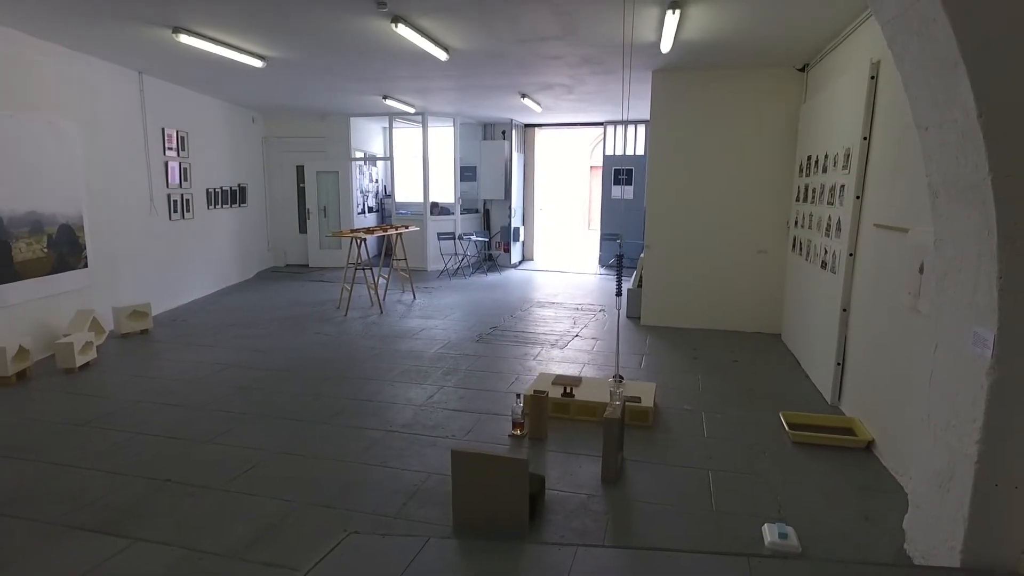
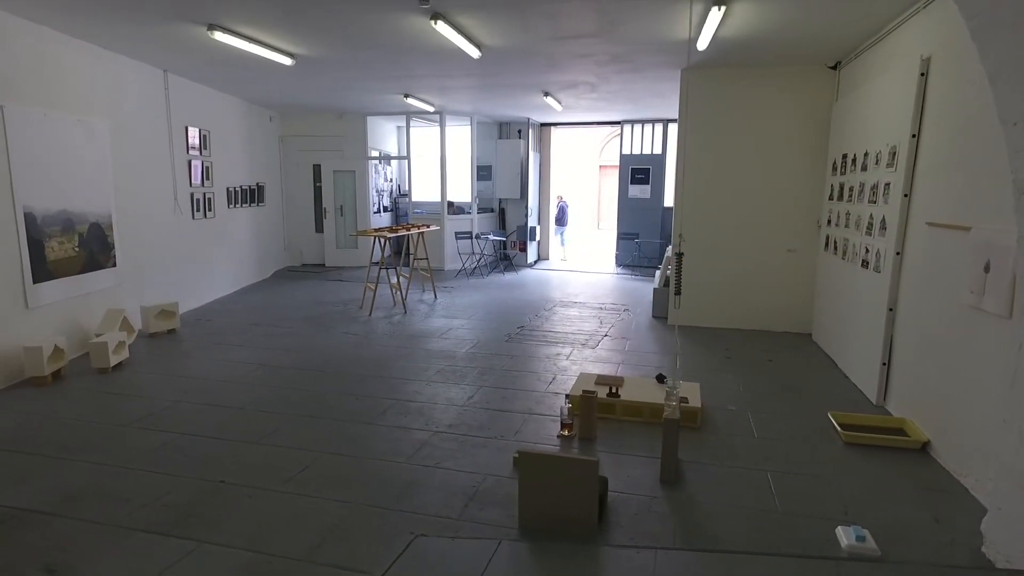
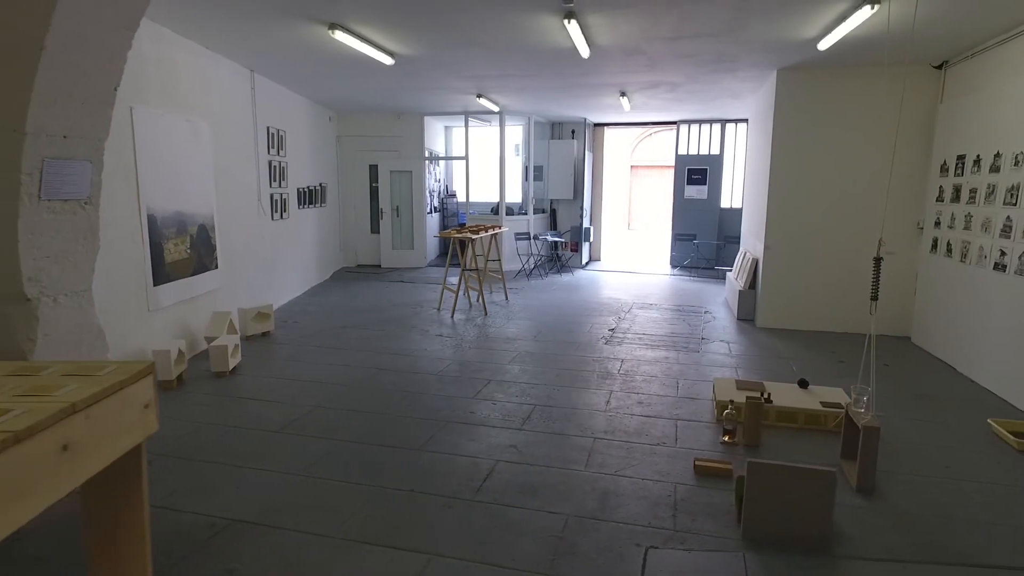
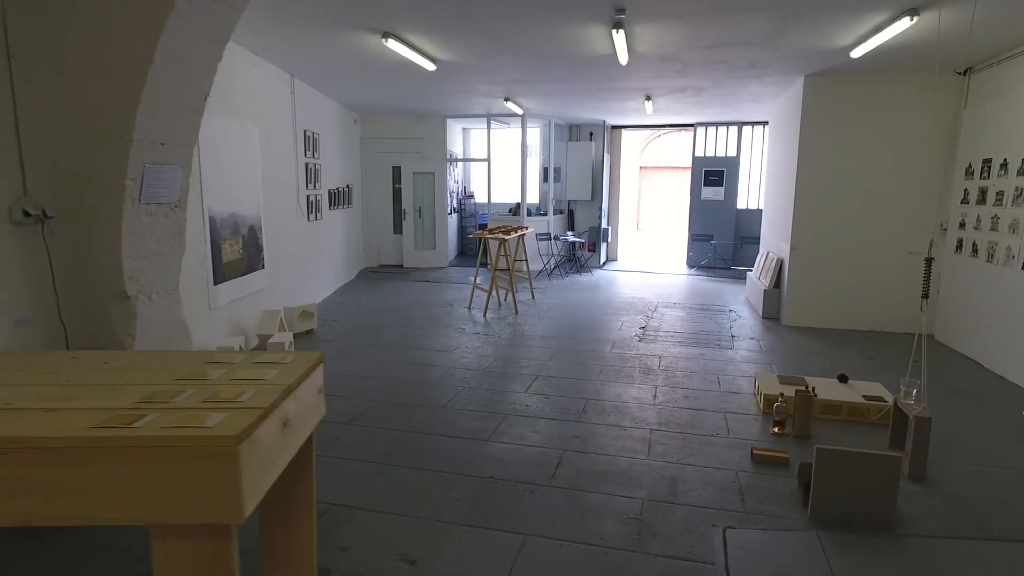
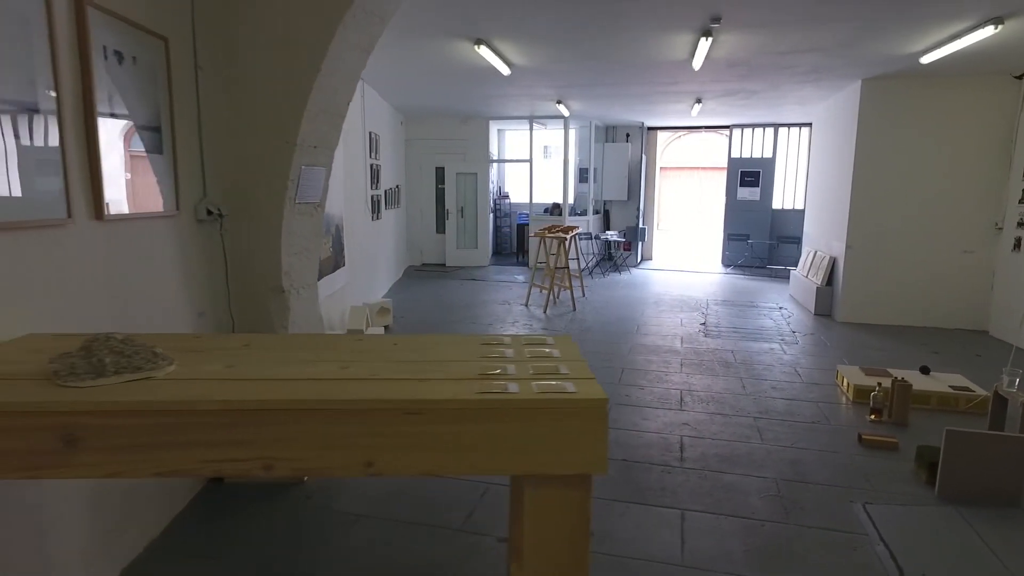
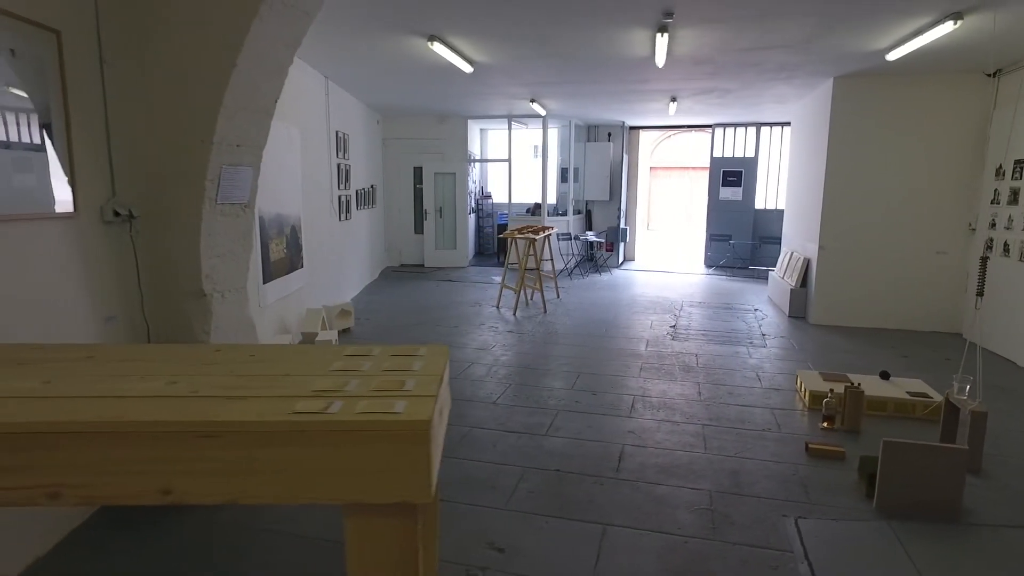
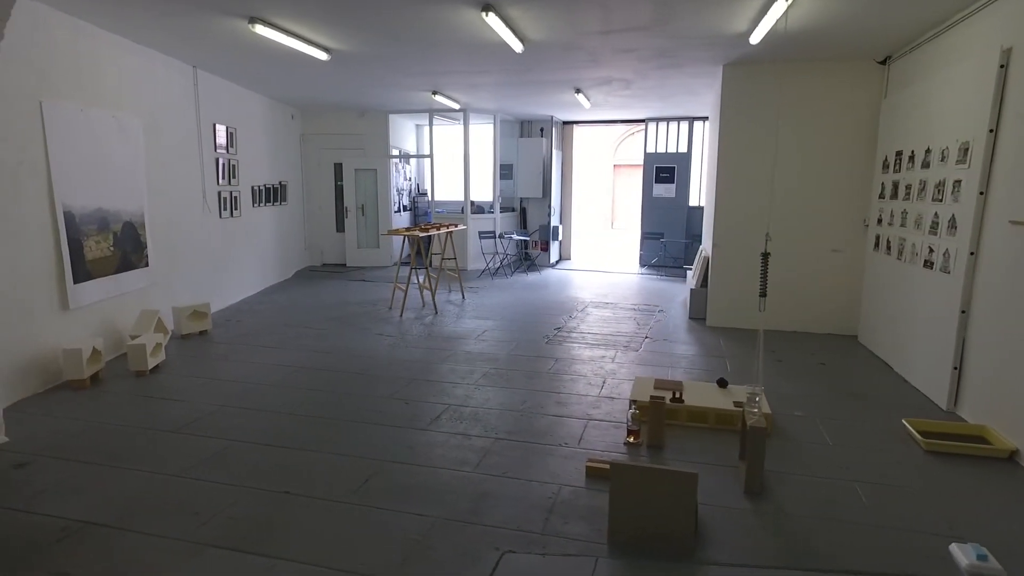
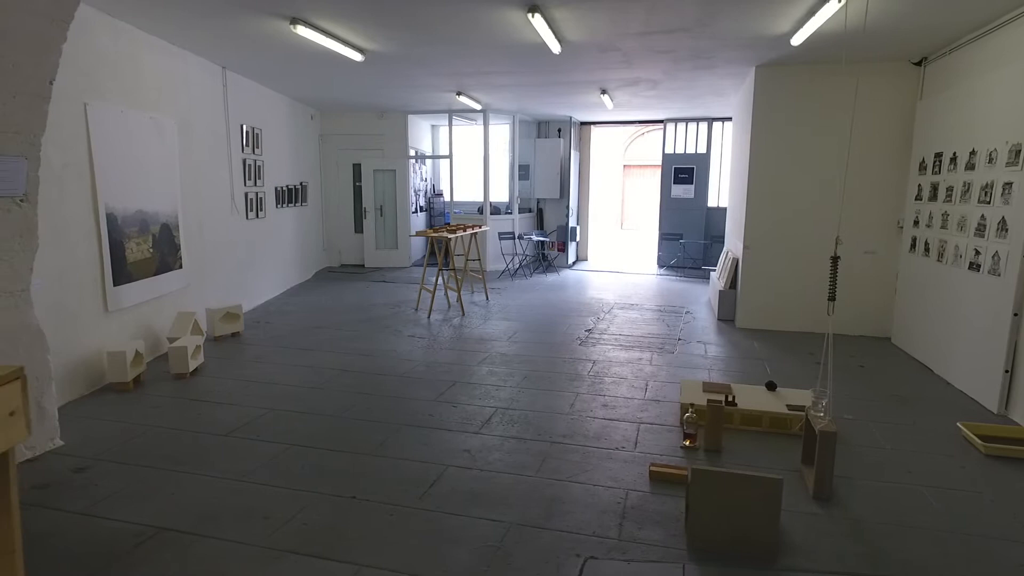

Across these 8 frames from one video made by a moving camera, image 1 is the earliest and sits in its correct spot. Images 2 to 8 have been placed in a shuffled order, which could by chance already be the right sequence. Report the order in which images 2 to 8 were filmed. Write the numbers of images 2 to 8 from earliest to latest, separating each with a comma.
2, 7, 8, 3, 4, 6, 5
